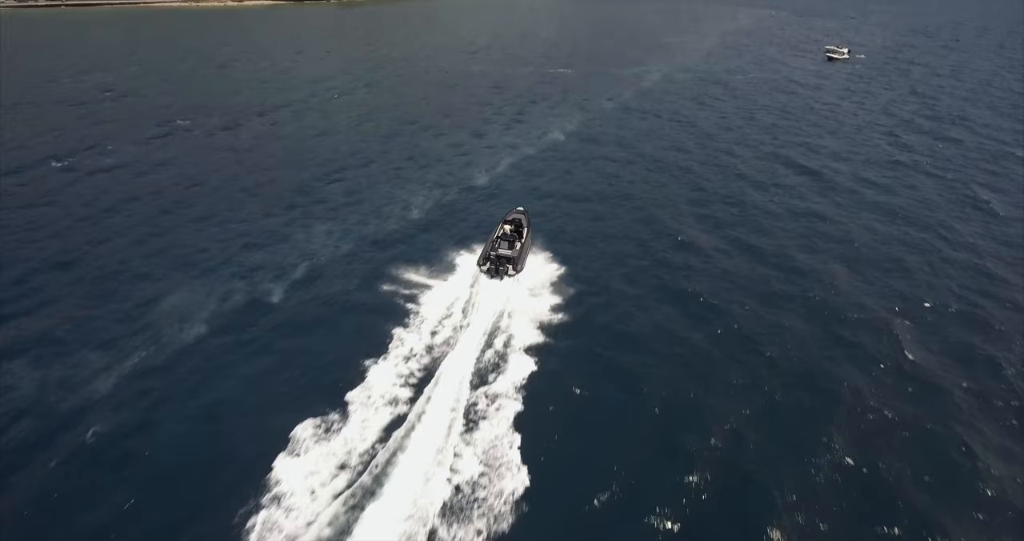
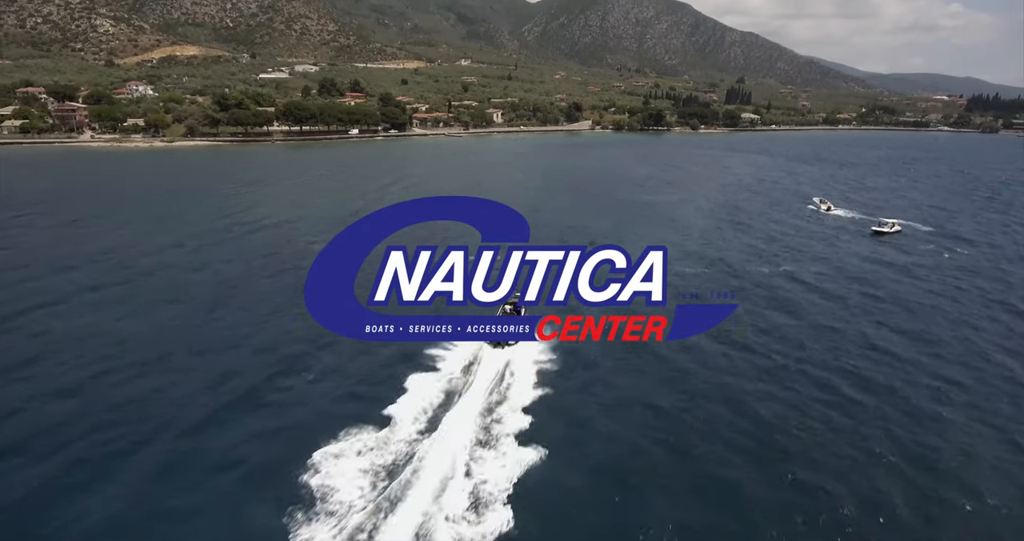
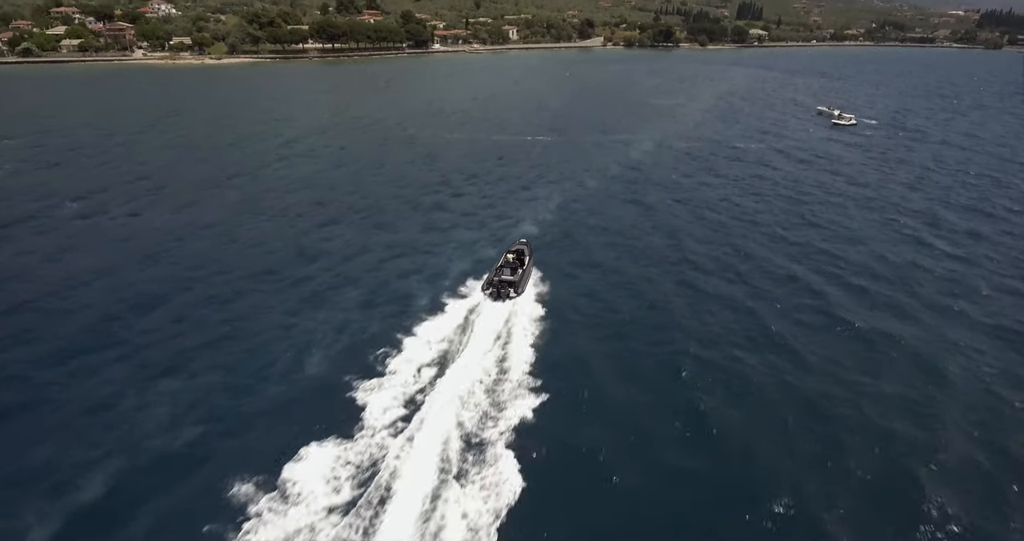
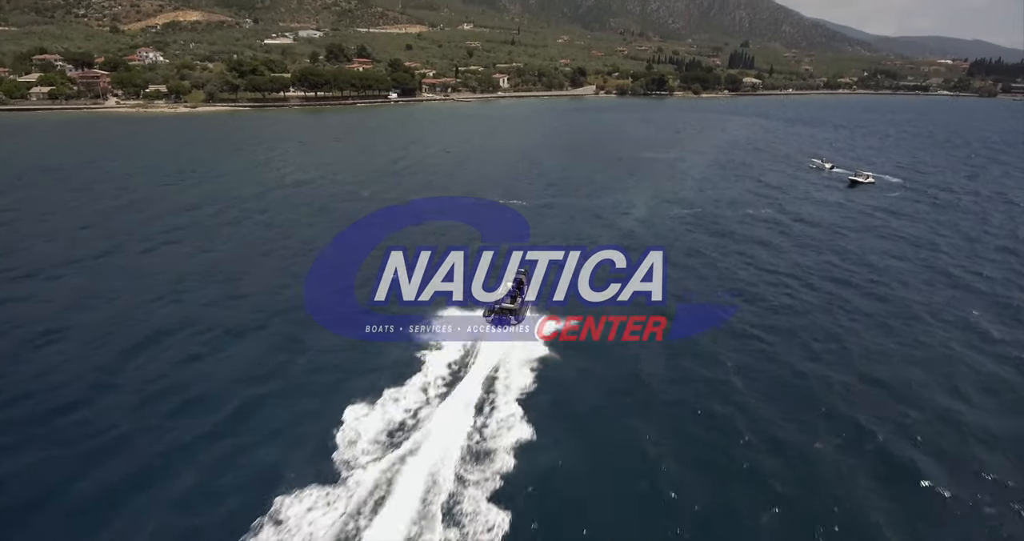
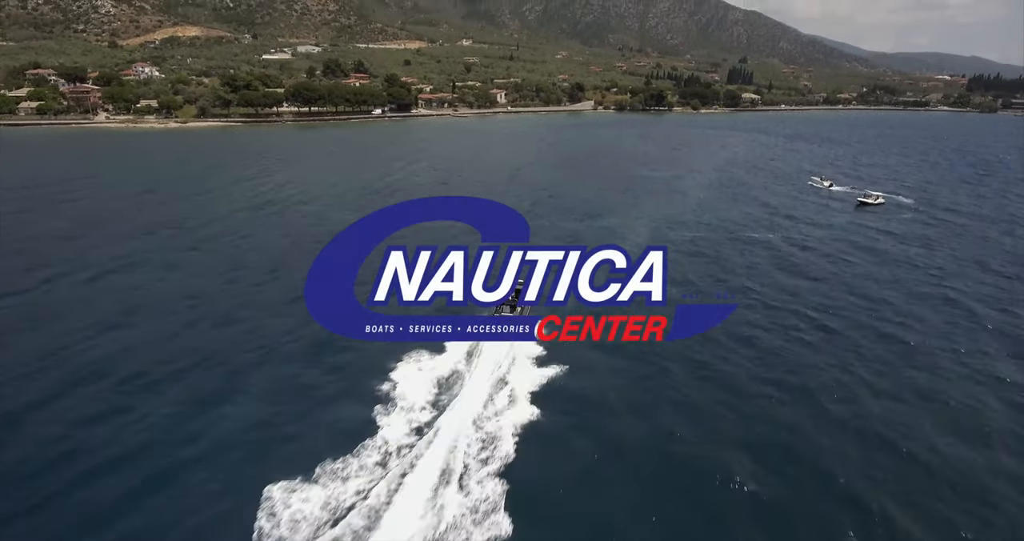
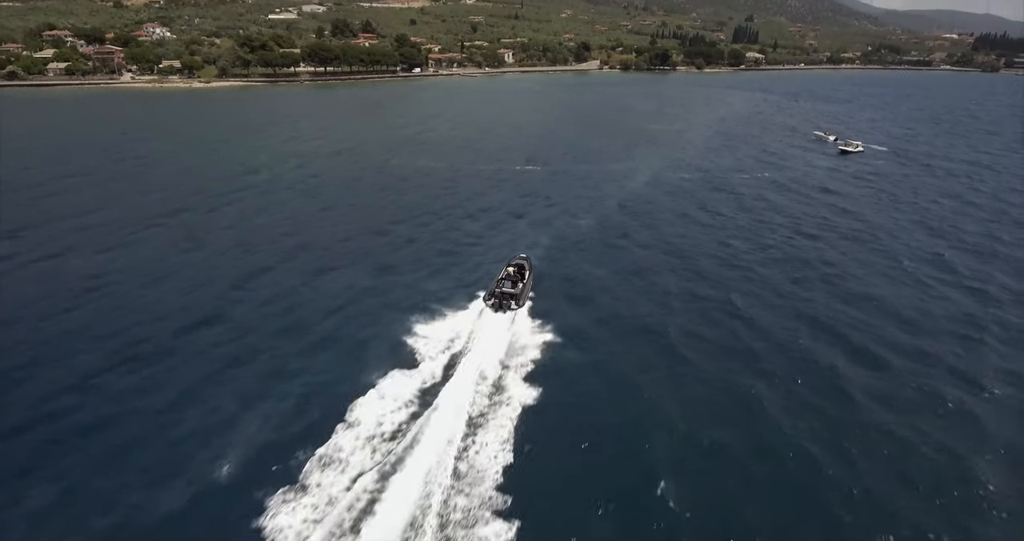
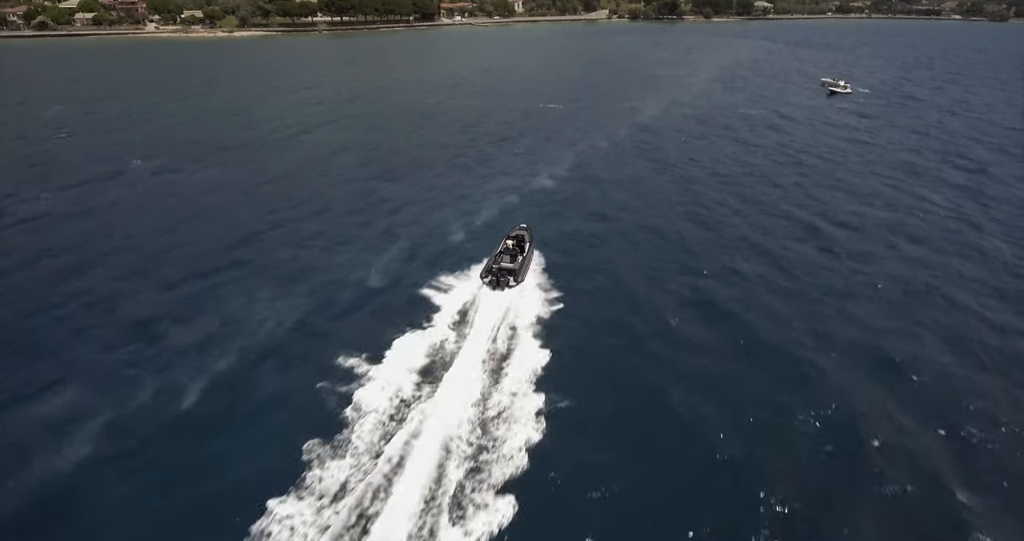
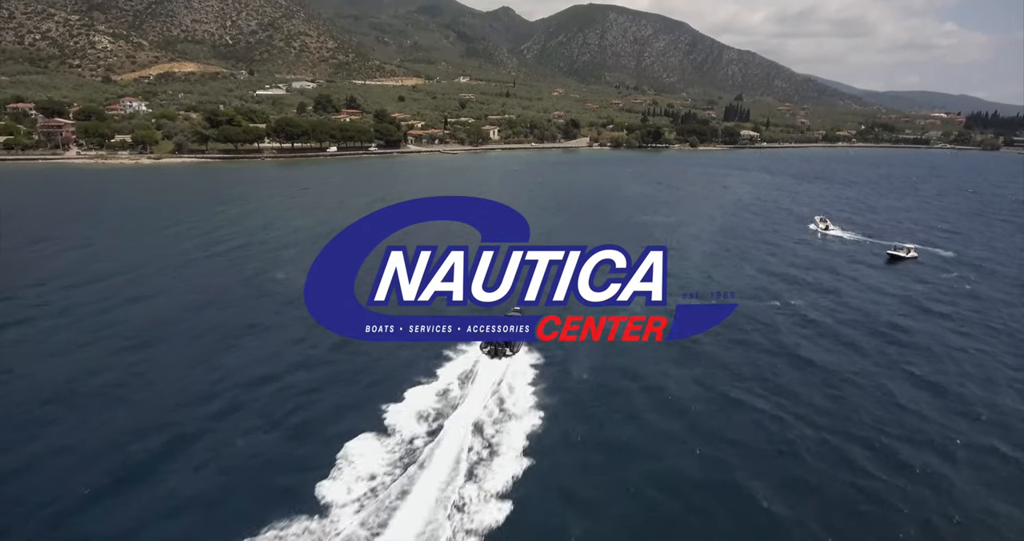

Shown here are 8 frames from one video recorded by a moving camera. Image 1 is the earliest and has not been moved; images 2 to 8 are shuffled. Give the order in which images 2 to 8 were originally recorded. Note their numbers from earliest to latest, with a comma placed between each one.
7, 3, 6, 4, 5, 2, 8
